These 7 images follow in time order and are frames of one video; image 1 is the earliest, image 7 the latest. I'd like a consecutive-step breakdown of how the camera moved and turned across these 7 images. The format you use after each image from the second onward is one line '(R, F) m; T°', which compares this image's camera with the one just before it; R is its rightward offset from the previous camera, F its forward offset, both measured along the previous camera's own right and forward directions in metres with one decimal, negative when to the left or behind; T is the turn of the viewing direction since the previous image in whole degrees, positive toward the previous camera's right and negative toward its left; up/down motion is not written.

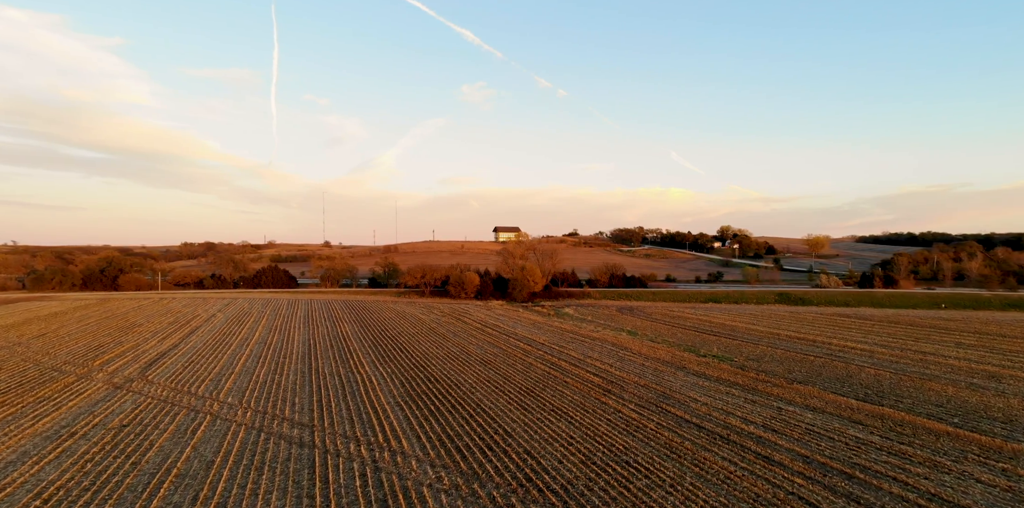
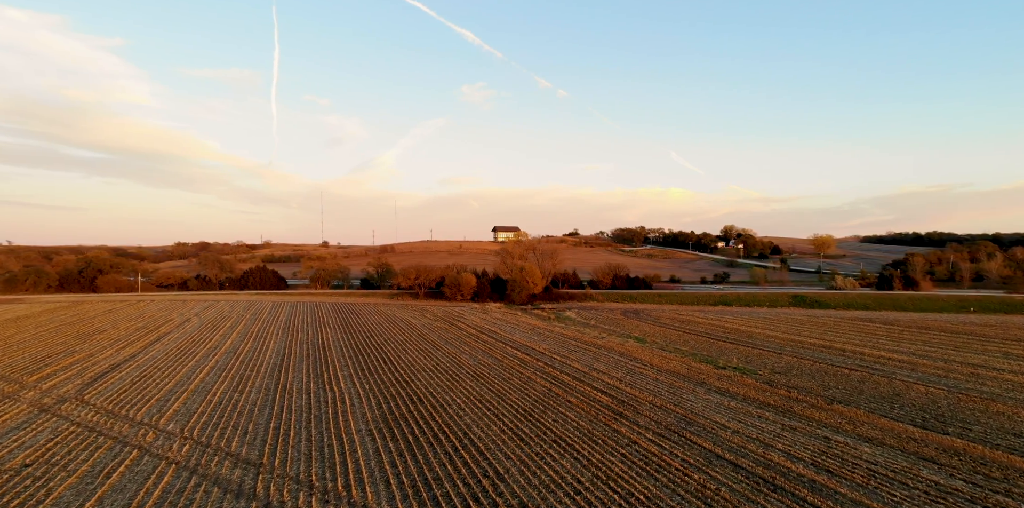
(+0.2, +2.9) m; 0°
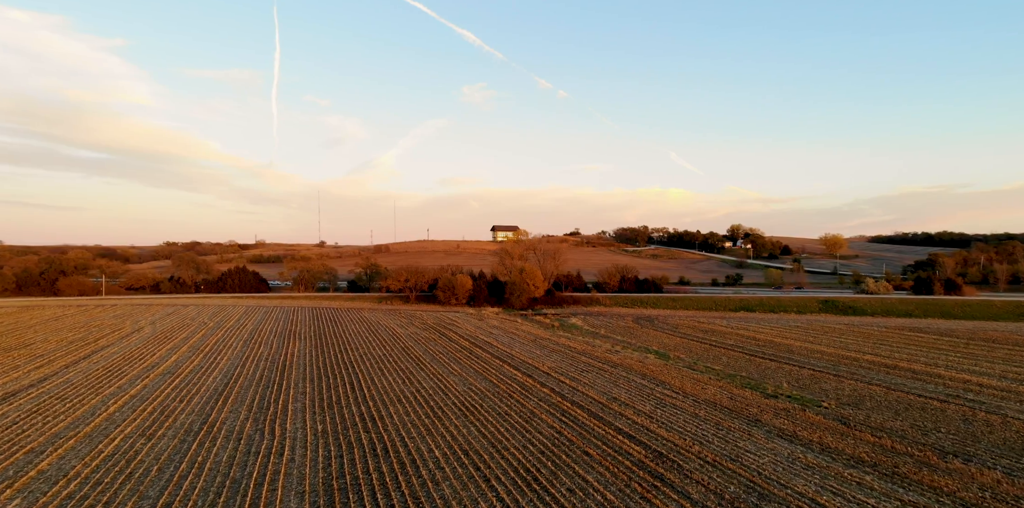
(+0.1, +4.8) m; 0°
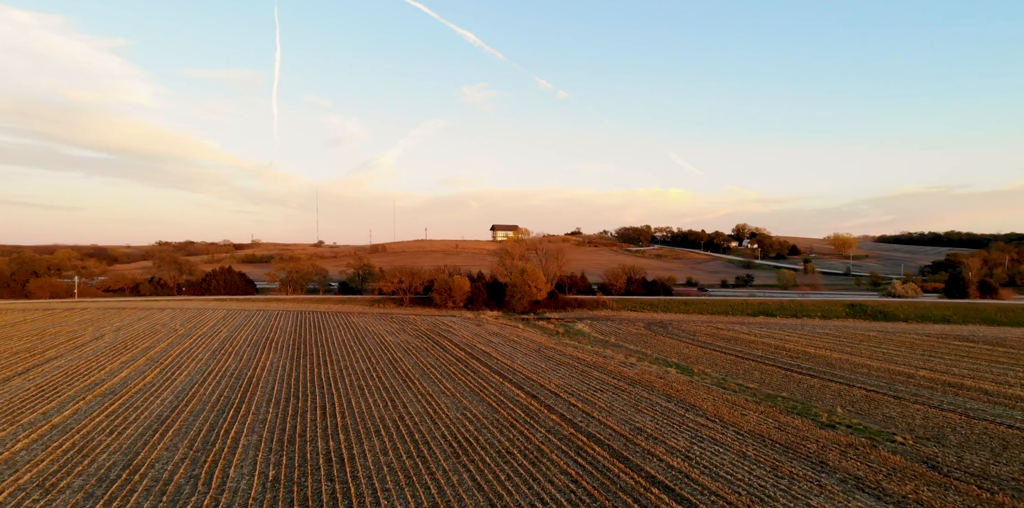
(-0.1, +3.3) m; 0°
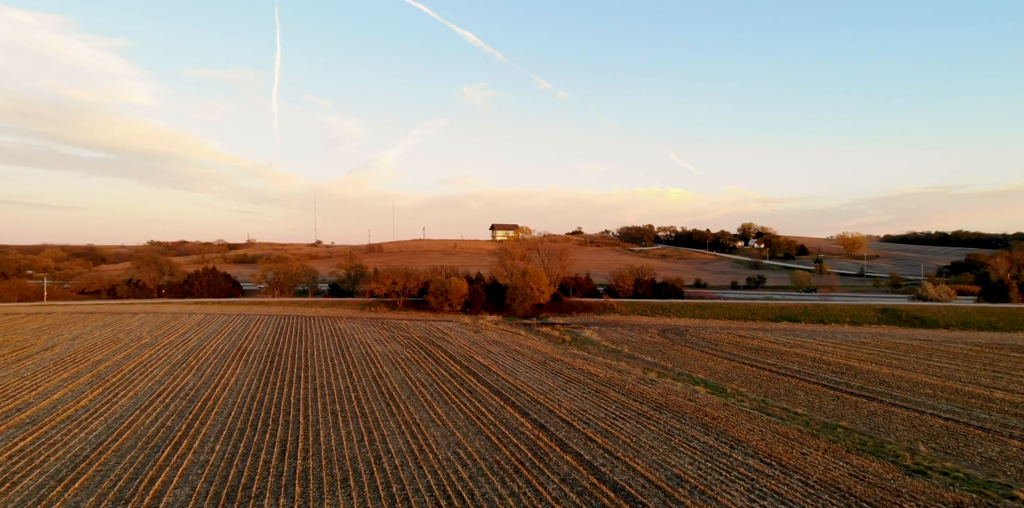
(-0.1, +3.3) m; 0°
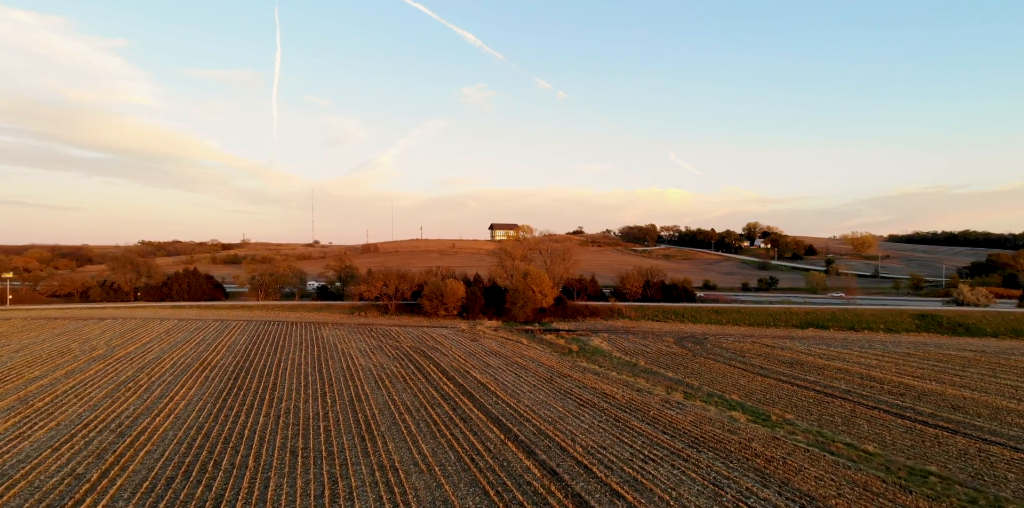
(-0.1, +3.3) m; 0°
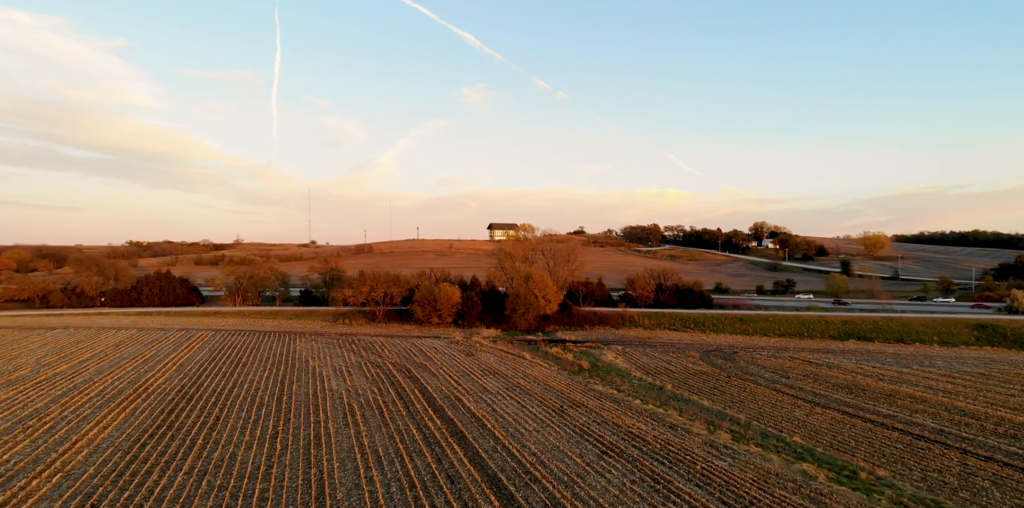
(-0.1, +4.2) m; 0°
